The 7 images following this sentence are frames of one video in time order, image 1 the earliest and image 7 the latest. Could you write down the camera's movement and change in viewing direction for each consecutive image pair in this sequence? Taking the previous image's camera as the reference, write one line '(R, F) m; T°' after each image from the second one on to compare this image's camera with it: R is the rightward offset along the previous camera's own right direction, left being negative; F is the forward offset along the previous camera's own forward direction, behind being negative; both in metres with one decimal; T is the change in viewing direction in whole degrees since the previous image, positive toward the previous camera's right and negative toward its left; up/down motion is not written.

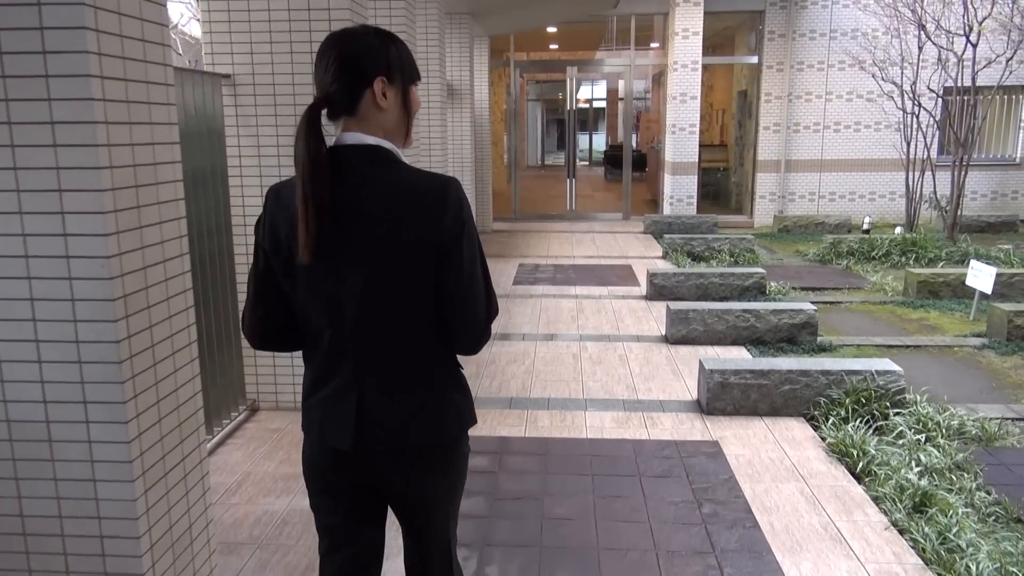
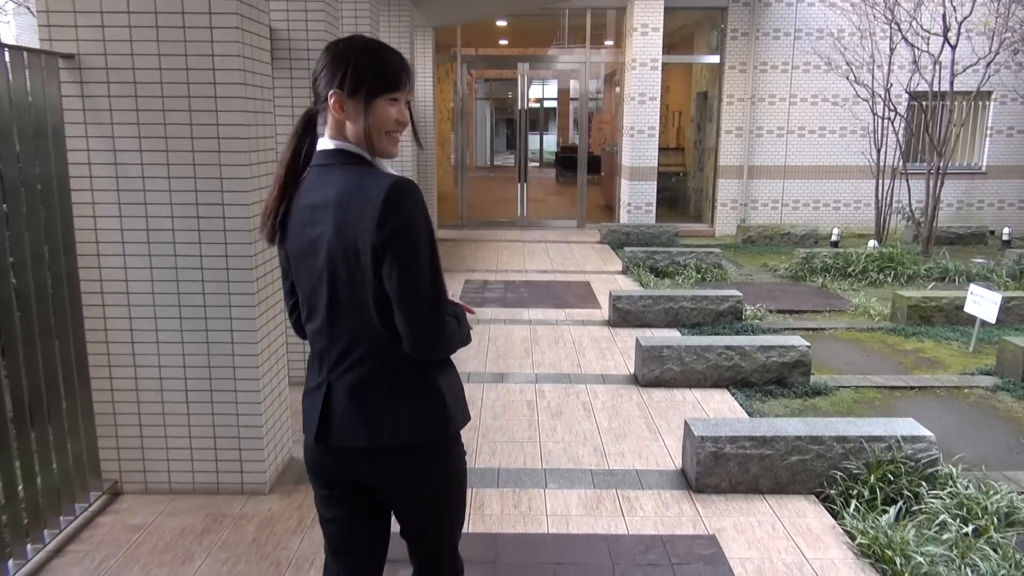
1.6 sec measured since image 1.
(0.0, +1.0) m; +4°
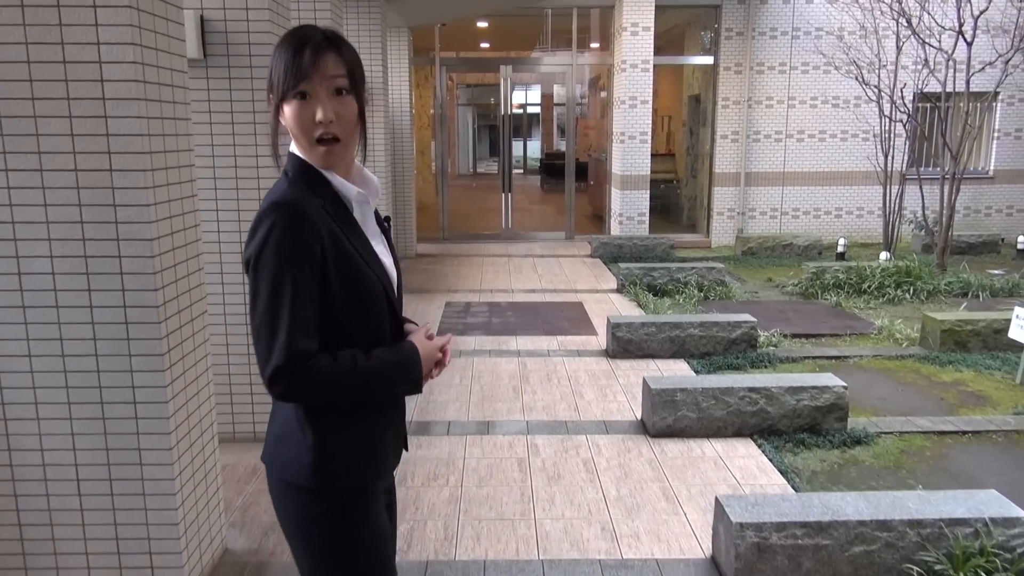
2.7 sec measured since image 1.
(0.0, +0.8) m; +1°
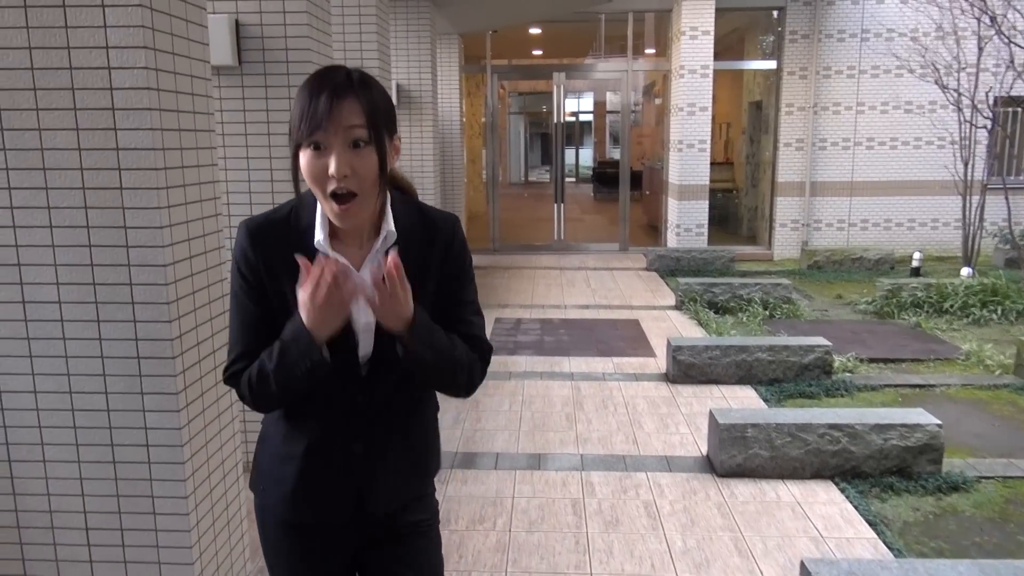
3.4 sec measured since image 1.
(0.0, +0.3) m; -4°
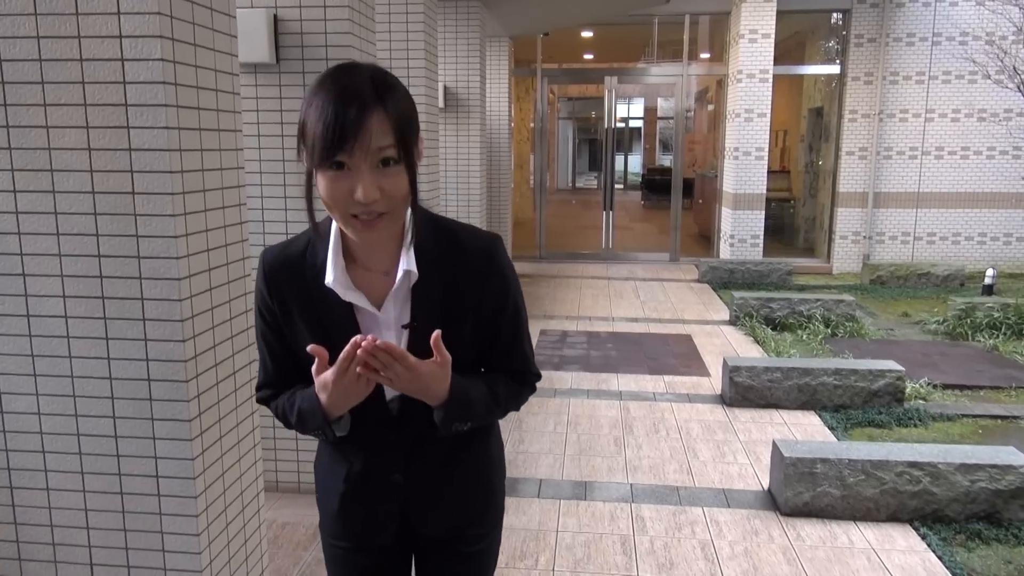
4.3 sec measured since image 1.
(0.0, +0.3) m; -3°
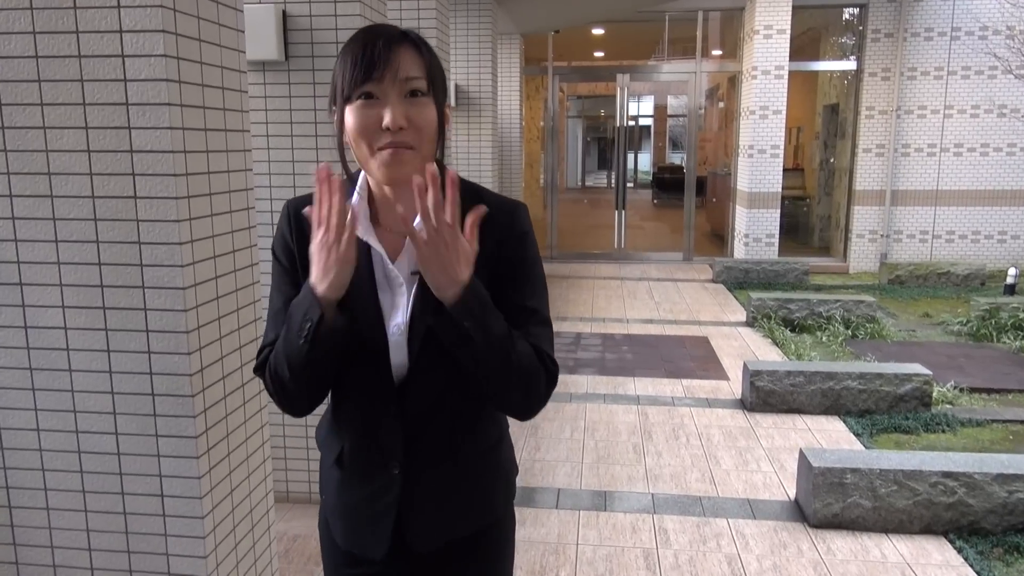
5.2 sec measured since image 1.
(0.0, +0.1) m; -1°
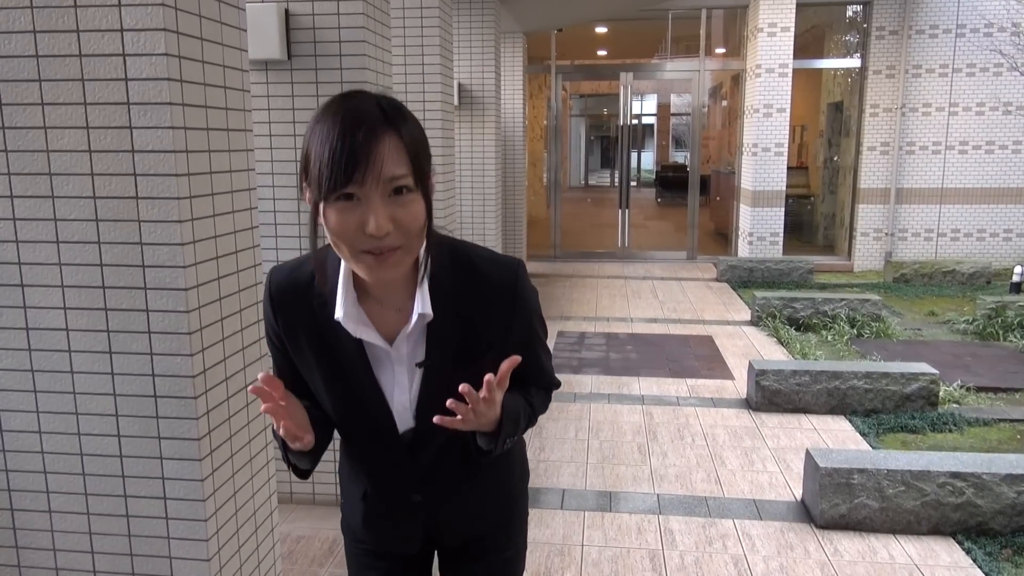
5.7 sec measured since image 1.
(0.0, 0.0) m; 0°
